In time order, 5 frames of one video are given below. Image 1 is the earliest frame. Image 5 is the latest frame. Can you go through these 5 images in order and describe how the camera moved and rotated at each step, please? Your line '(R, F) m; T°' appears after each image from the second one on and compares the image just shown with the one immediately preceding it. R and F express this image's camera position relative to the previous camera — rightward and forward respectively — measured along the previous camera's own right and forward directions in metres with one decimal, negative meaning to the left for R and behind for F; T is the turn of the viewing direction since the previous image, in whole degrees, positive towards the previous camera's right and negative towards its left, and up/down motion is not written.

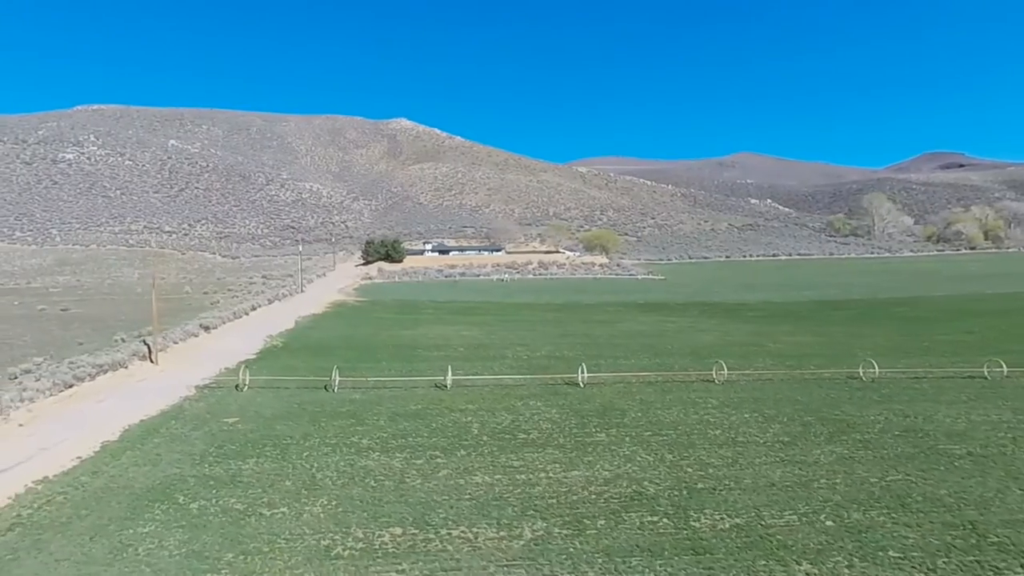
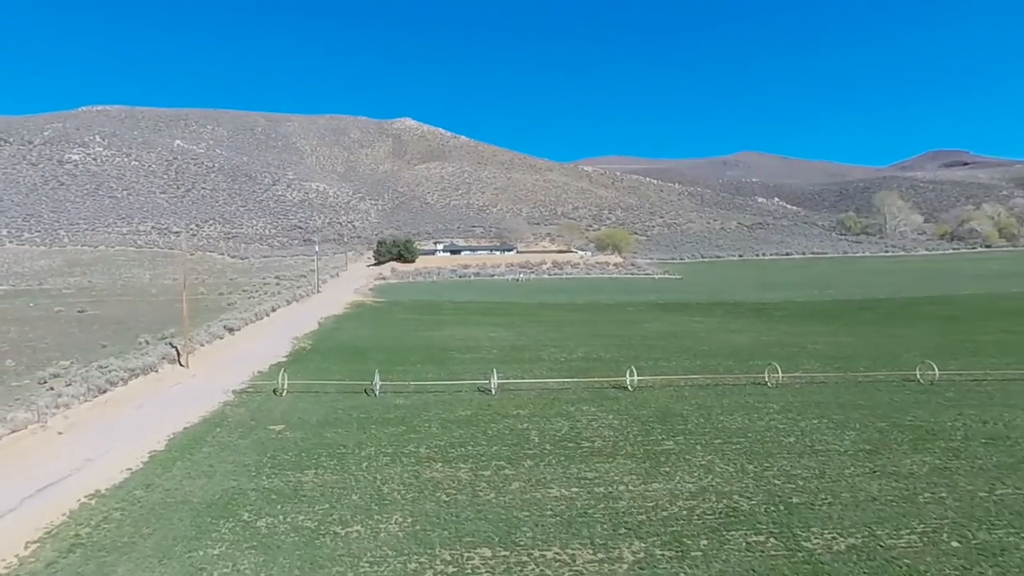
(-1.3, +0.6) m; 0°
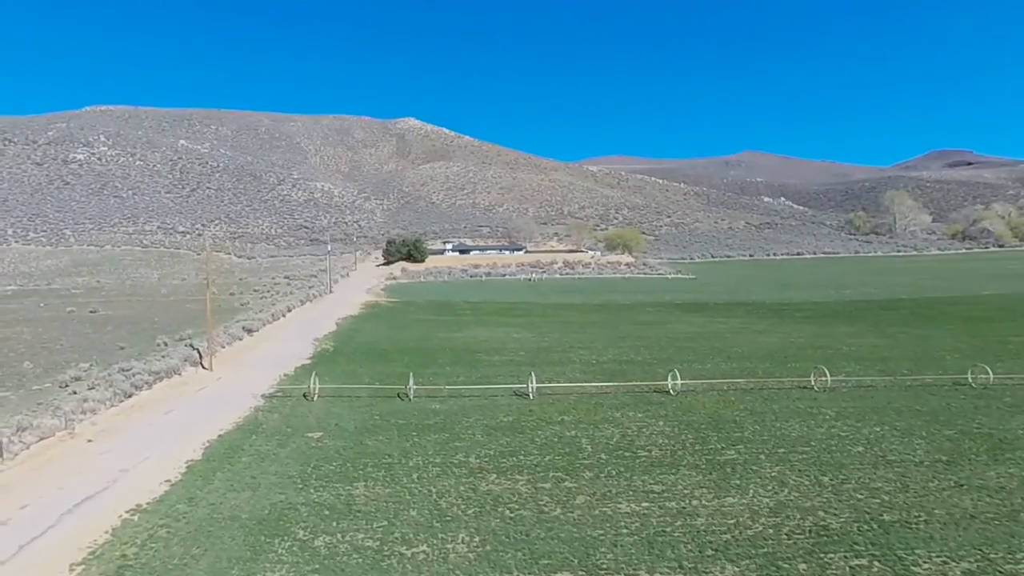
(-1.0, +0.6) m; 0°
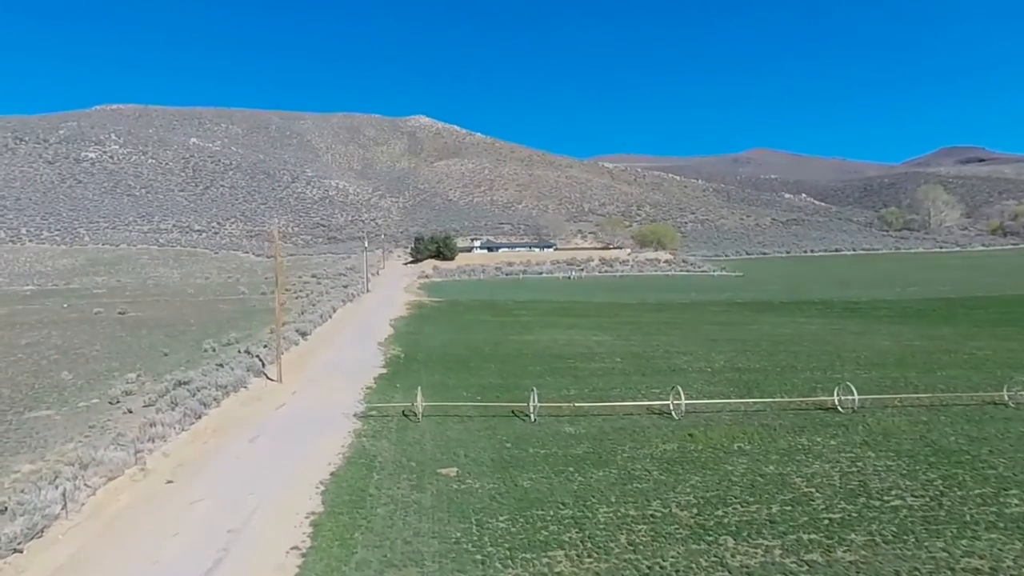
(-3.2, +2.7) m; -1°
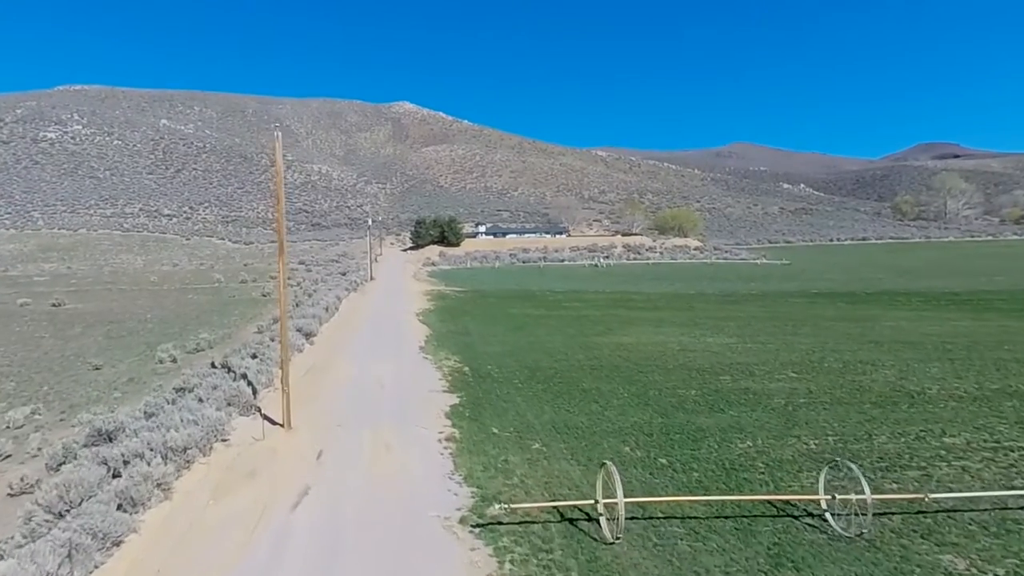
(-3.4, +7.2) m; +2°
